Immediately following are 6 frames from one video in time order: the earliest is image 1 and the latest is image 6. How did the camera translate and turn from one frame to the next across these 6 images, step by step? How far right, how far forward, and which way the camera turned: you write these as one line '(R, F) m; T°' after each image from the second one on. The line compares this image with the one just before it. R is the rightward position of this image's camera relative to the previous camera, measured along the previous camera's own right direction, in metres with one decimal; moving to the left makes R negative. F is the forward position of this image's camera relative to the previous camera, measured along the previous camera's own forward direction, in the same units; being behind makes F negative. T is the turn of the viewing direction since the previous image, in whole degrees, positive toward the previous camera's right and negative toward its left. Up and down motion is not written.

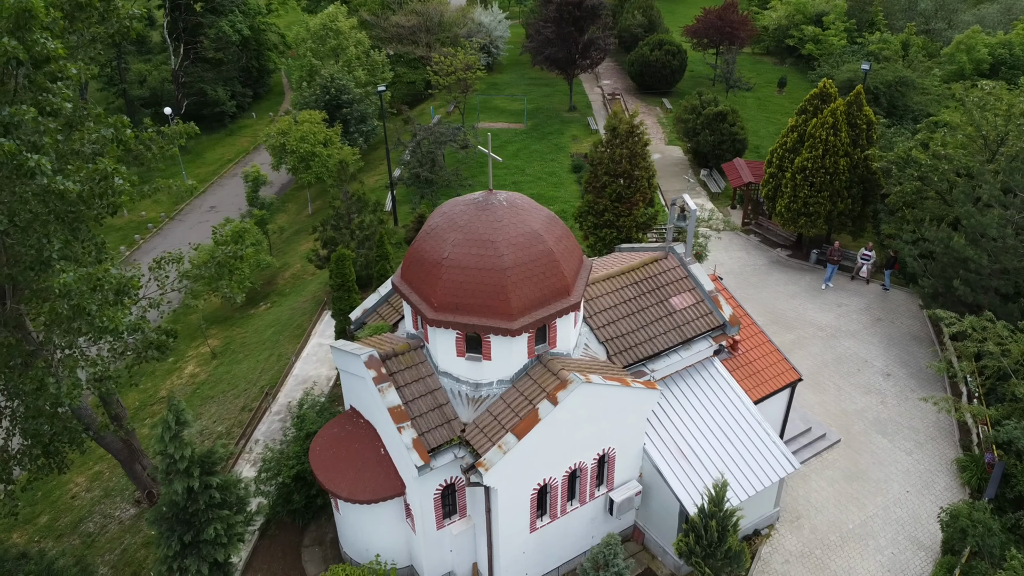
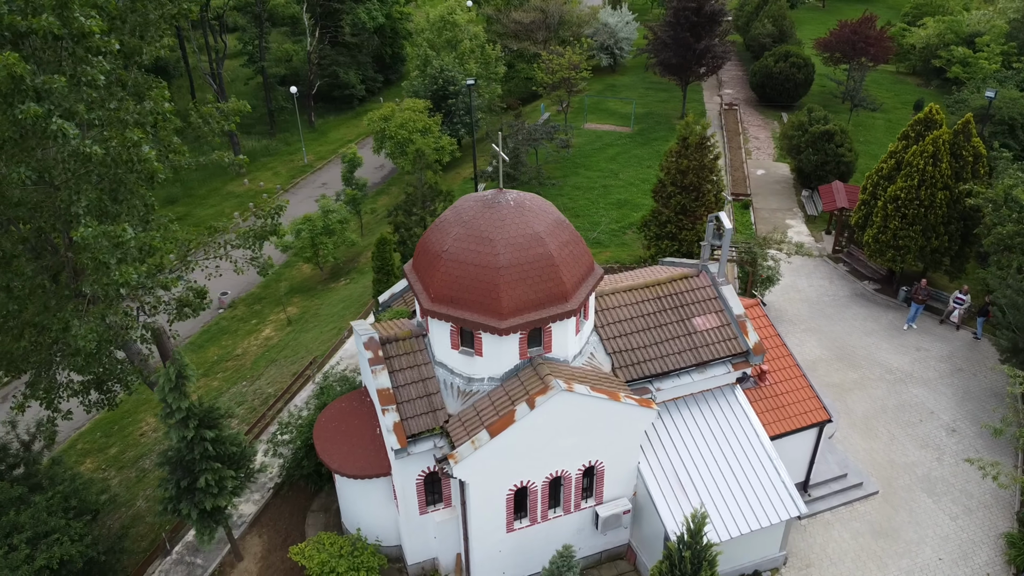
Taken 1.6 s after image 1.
(+3.3, +0.2) m; -10°
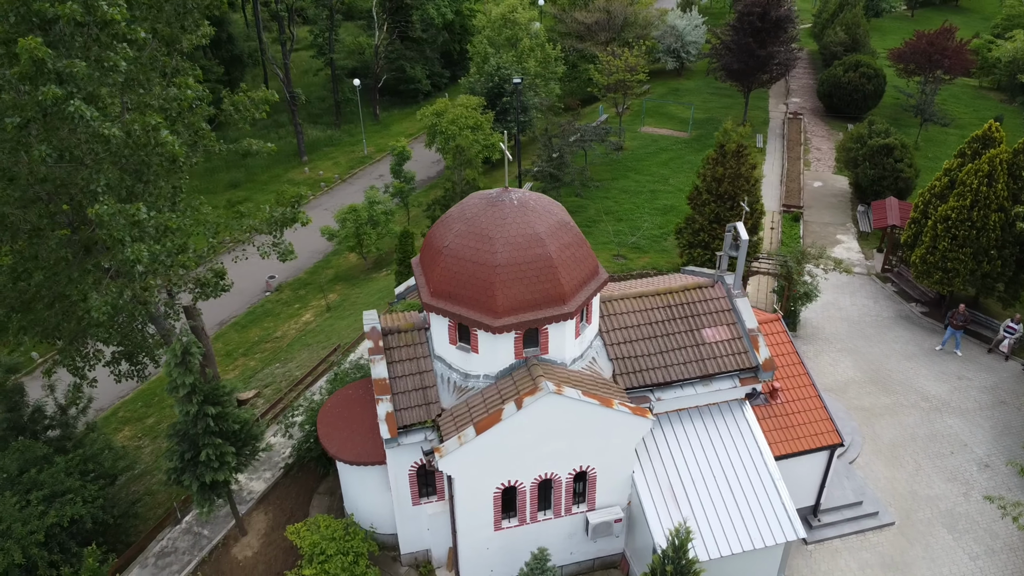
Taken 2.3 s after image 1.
(+1.7, +0.1) m; -5°
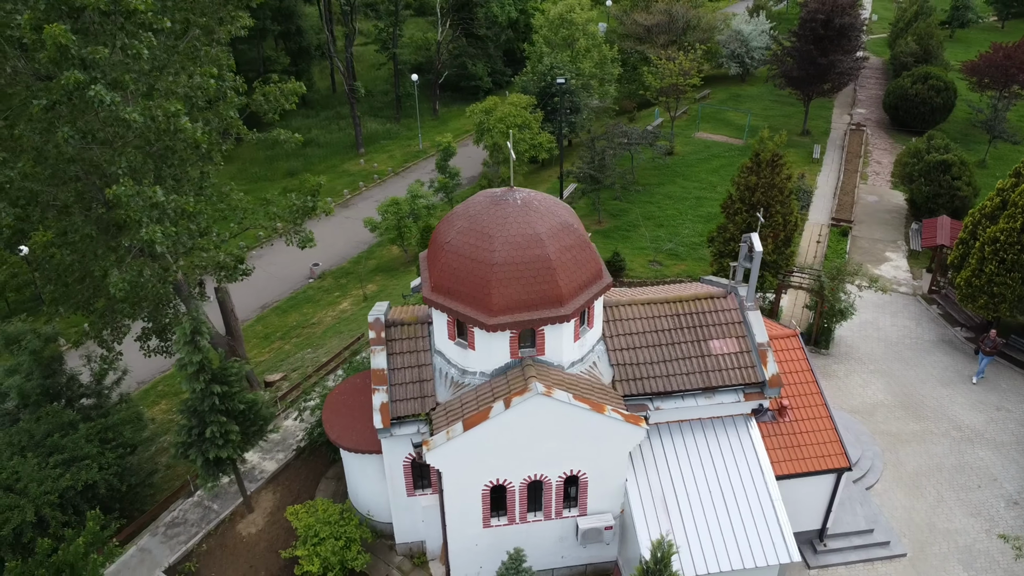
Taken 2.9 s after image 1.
(+1.6, +0.1) m; -5°
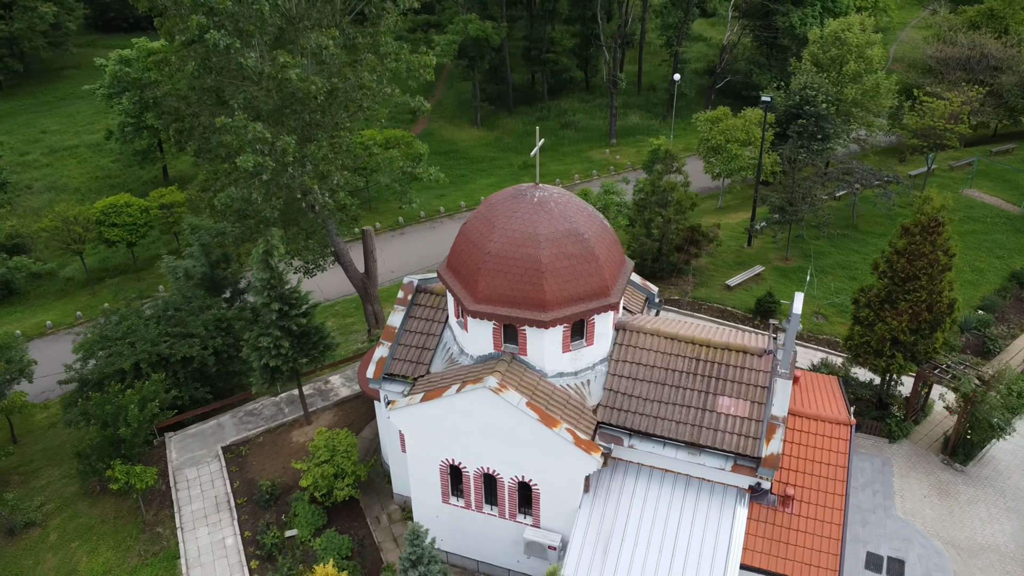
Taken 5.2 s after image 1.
(+7.1, +1.4) m; -23°
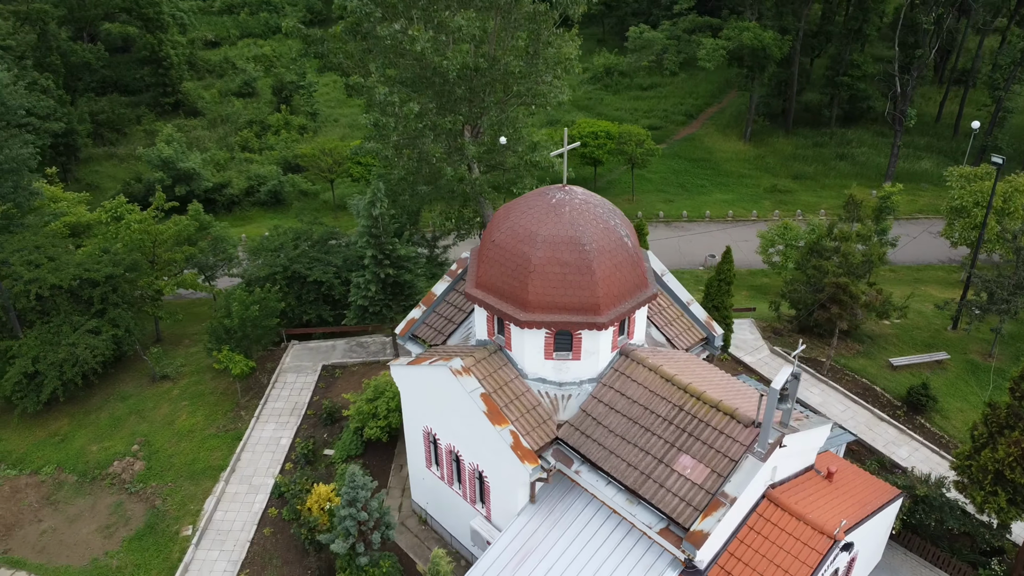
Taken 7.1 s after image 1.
(+7.1, +1.4) m; -23°
